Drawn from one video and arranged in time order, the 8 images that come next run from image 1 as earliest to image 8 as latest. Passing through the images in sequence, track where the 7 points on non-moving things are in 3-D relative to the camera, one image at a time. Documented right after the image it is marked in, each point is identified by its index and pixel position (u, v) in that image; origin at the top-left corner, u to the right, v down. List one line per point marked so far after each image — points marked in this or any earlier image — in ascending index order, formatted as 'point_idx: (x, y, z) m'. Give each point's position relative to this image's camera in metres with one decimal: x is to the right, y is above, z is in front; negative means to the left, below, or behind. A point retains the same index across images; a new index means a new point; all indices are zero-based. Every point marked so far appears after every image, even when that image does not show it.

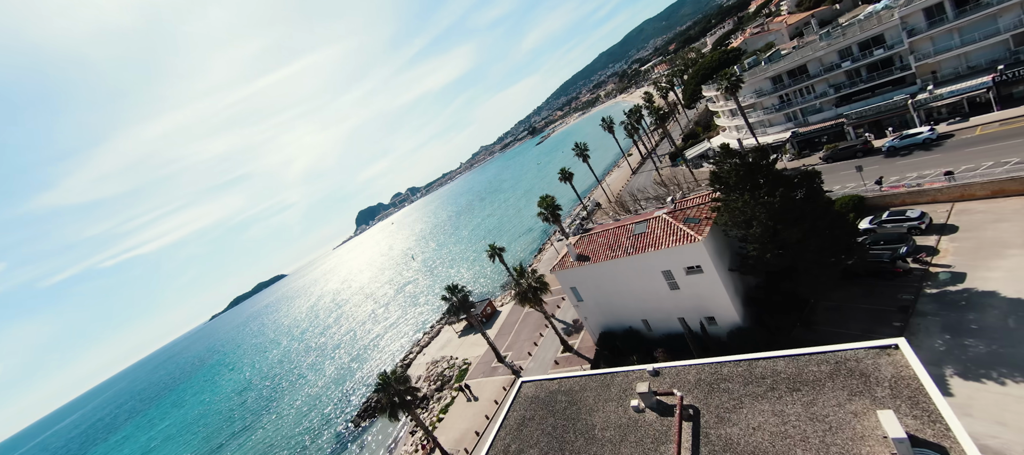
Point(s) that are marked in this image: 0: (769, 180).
0: (+13.9, +2.6, +19.8) m
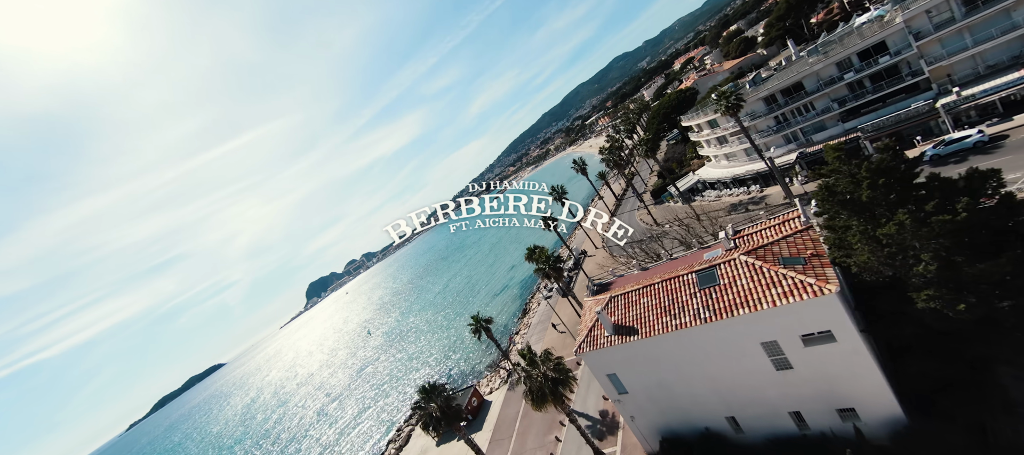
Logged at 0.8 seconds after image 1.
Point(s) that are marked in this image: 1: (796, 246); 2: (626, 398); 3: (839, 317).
0: (+14.6, +1.3, +12.9) m
1: (+12.9, -0.8, +16.5) m
2: (+6.3, -9.4, +19.9) m
3: (+12.4, -3.4, +13.8) m
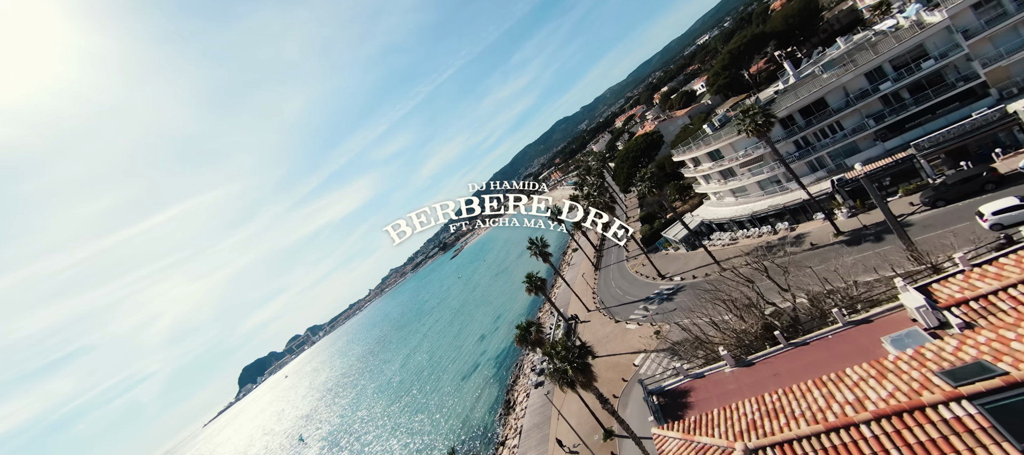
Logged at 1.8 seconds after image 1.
0: (+15.8, +0.9, +4.1) m
1: (+13.9, -2.0, +7.1) m
2: (+7.6, -11.3, +8.3) m
3: (+13.9, -4.1, +4.0) m
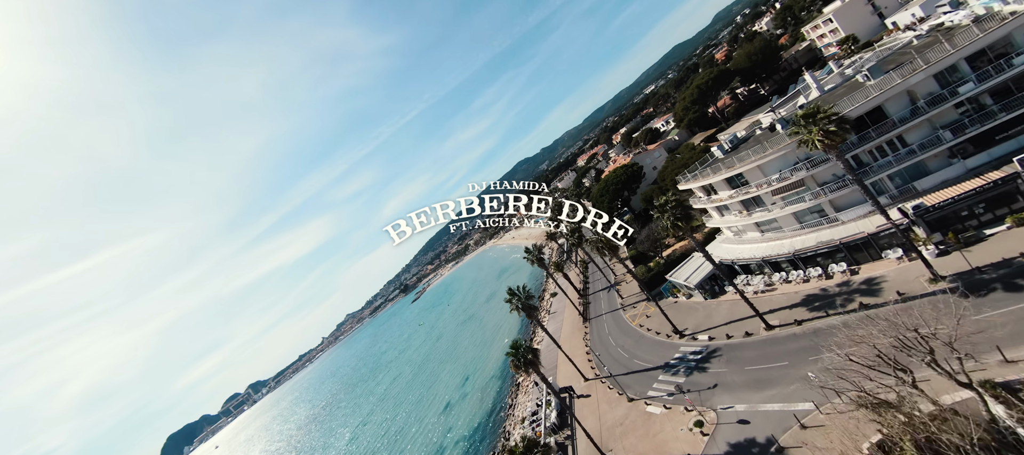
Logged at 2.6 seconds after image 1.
0: (+17.2, +0.8, -3.8) m
1: (+15.1, -2.3, -1.4) m
2: (+8.9, -11.8, -1.7) m
3: (+15.5, -4.1, -4.6) m
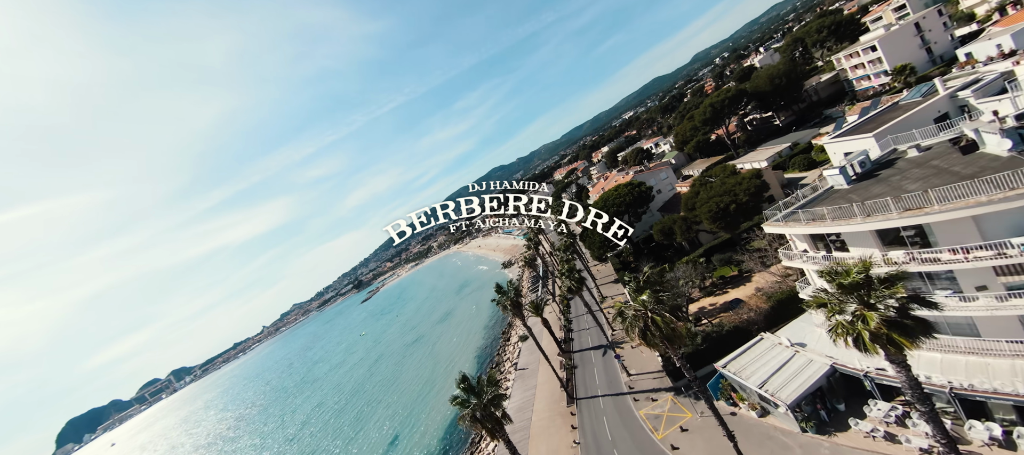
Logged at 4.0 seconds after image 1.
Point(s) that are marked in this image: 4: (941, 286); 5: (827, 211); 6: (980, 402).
0: (+19.0, -2.8, -18.1) m
1: (+16.3, -5.7, -15.9) m
2: (+9.1, -14.4, -17.1) m
3: (+16.8, -7.5, -19.2) m
4: (+19.9, -2.8, +17.2) m
5: (+16.8, +0.9, +20.1) m
6: (+20.3, -7.5, +15.9) m
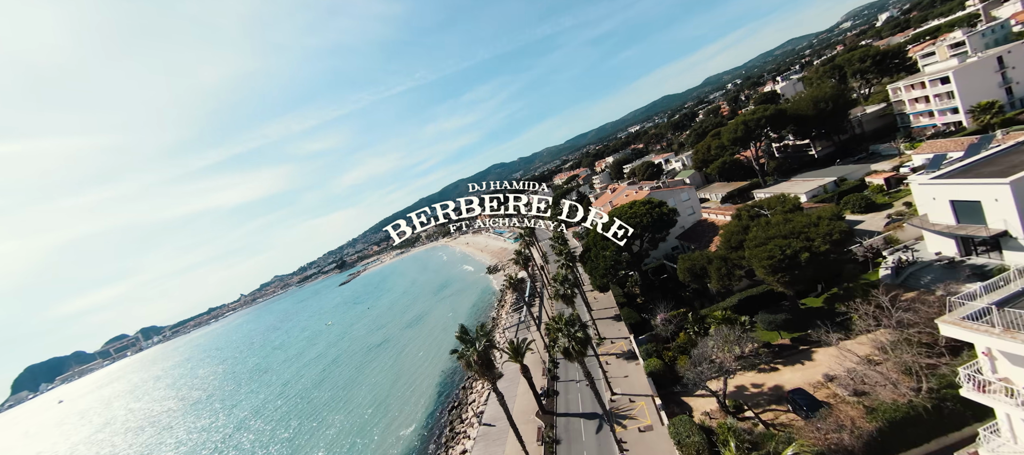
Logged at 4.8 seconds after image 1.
0: (+18.3, -6.8, -27.8) m
1: (+15.3, -9.3, -25.7) m
2: (+7.1, -17.0, -27.0) m
3: (+15.6, -11.1, -28.9) m
4: (+18.6, -6.6, +7.5) m
5: (+16.0, -2.5, +10.3) m
6: (+18.4, -11.4, +6.2) m
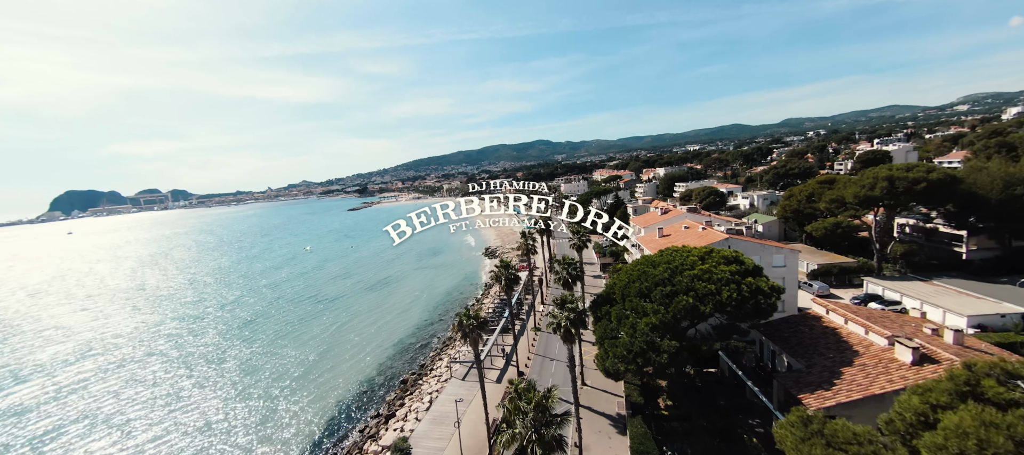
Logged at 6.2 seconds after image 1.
0: (+9.5, -16.5, -45.4) m
1: (+5.9, -17.8, -42.9) m
2: (-4.3, -22.7, -43.2) m
3: (+5.4, -19.8, -46.0) m
4: (+12.2, -14.4, -10.2) m
5: (+11.2, -9.6, -7.7) m
6: (+10.5, -18.9, -11.2) m
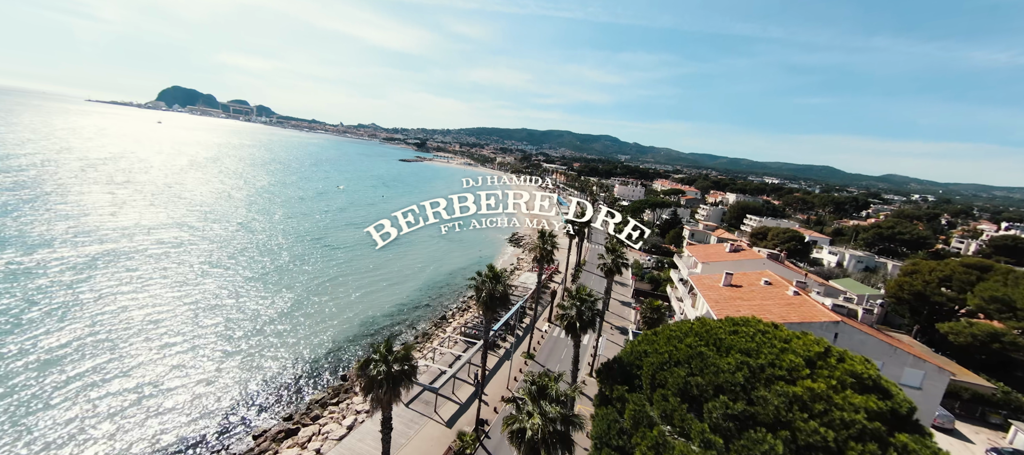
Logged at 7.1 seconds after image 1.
0: (-4.1, -20.6, -55.0) m
1: (-7.5, -20.9, -52.1) m
2: (-18.6, -23.1, -50.9) m
3: (-8.9, -22.9, -55.0) m
4: (+3.4, -18.2, -20.5) m
5: (+3.9, -13.2, -18.1) m
6: (+0.5, -22.2, -21.0) m
